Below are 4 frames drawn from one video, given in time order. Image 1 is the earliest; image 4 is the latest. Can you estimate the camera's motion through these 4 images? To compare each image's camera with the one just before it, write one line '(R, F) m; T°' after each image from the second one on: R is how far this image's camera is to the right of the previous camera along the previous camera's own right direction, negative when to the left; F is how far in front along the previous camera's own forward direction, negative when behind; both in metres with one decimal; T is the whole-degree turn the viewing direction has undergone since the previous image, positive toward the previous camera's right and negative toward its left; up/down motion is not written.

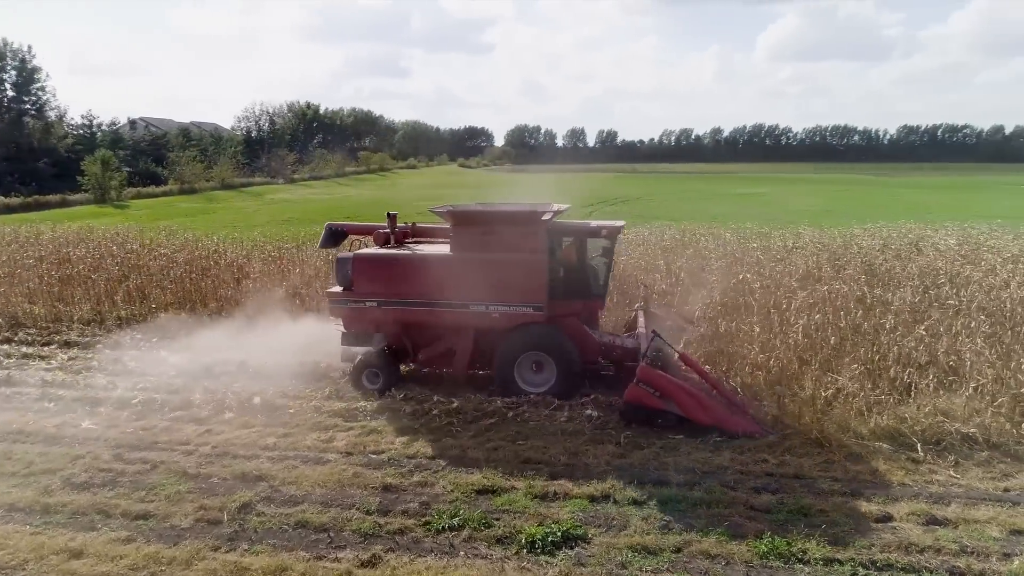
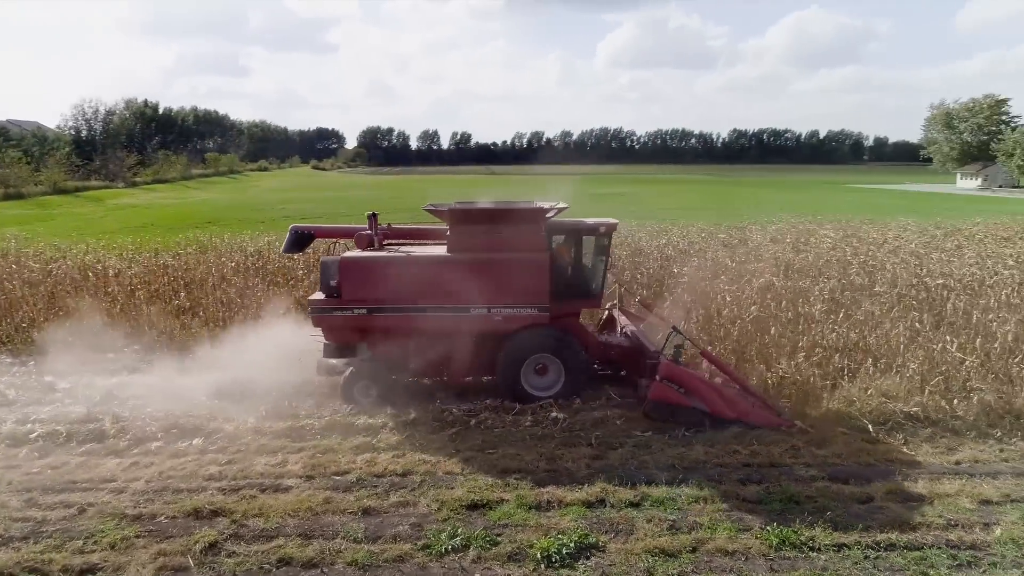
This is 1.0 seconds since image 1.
(-0.8, +0.3) m; +11°
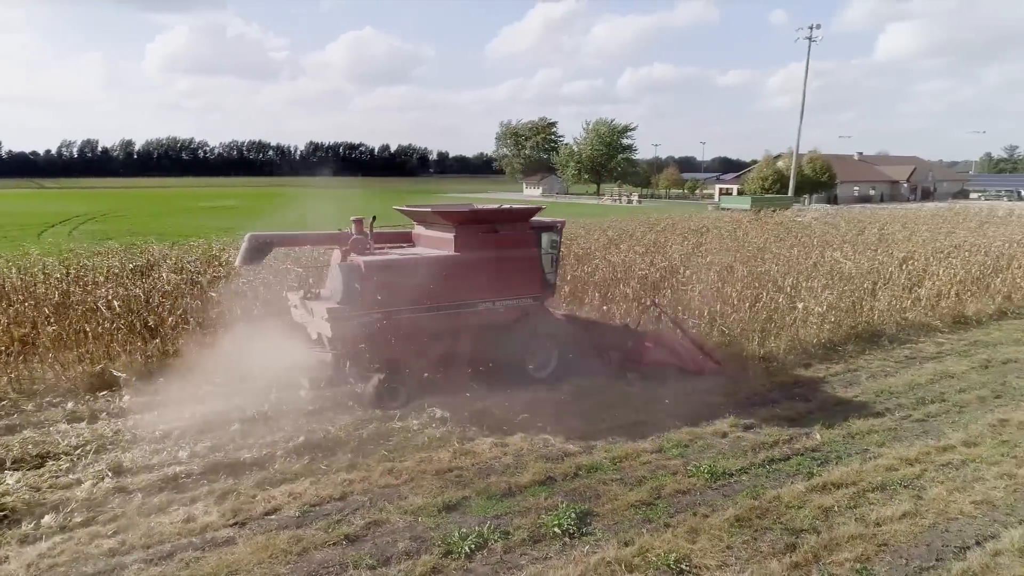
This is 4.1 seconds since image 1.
(-2.2, +0.4) m; +31°
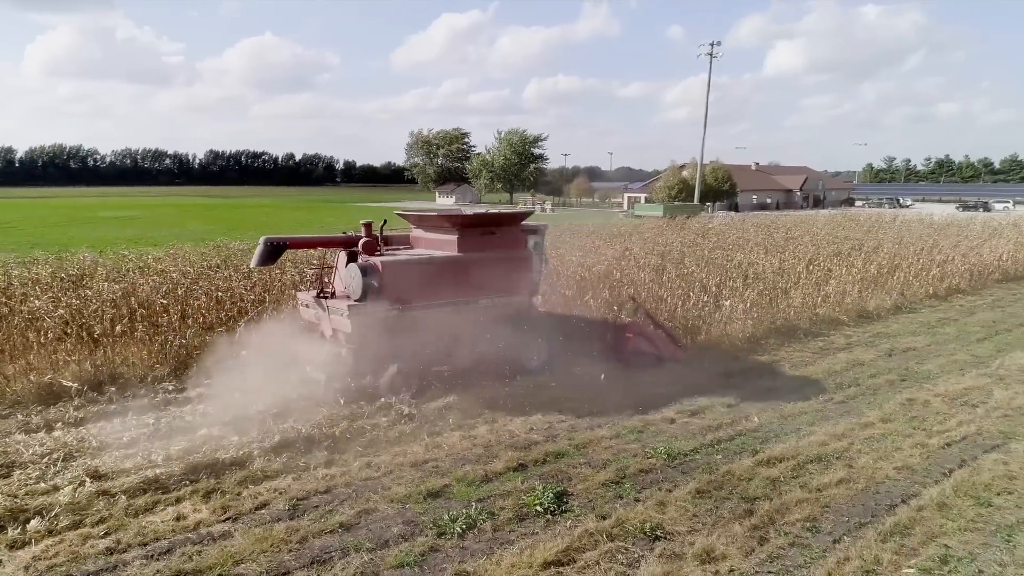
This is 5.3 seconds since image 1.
(-0.4, -0.3) m; +7°
